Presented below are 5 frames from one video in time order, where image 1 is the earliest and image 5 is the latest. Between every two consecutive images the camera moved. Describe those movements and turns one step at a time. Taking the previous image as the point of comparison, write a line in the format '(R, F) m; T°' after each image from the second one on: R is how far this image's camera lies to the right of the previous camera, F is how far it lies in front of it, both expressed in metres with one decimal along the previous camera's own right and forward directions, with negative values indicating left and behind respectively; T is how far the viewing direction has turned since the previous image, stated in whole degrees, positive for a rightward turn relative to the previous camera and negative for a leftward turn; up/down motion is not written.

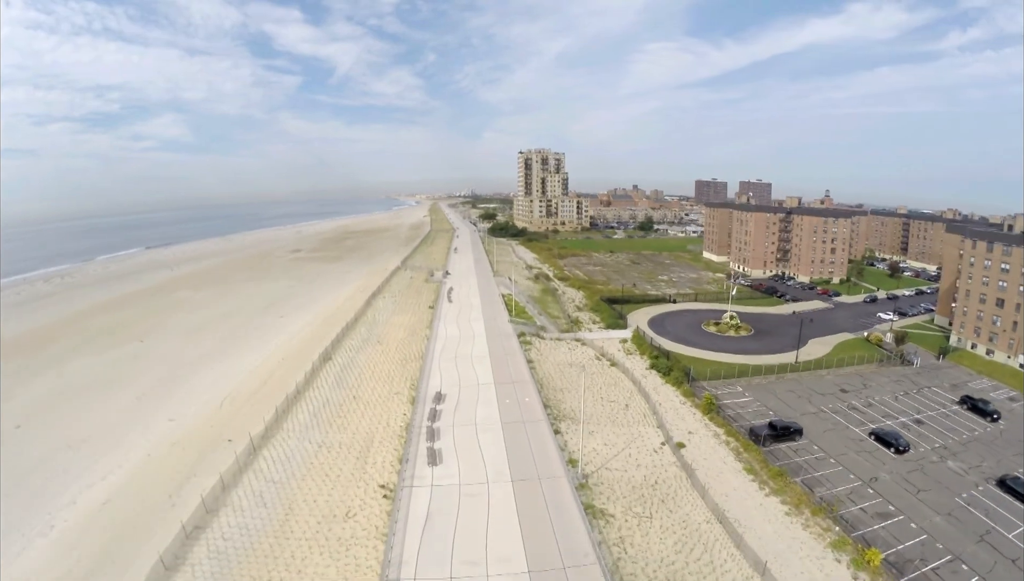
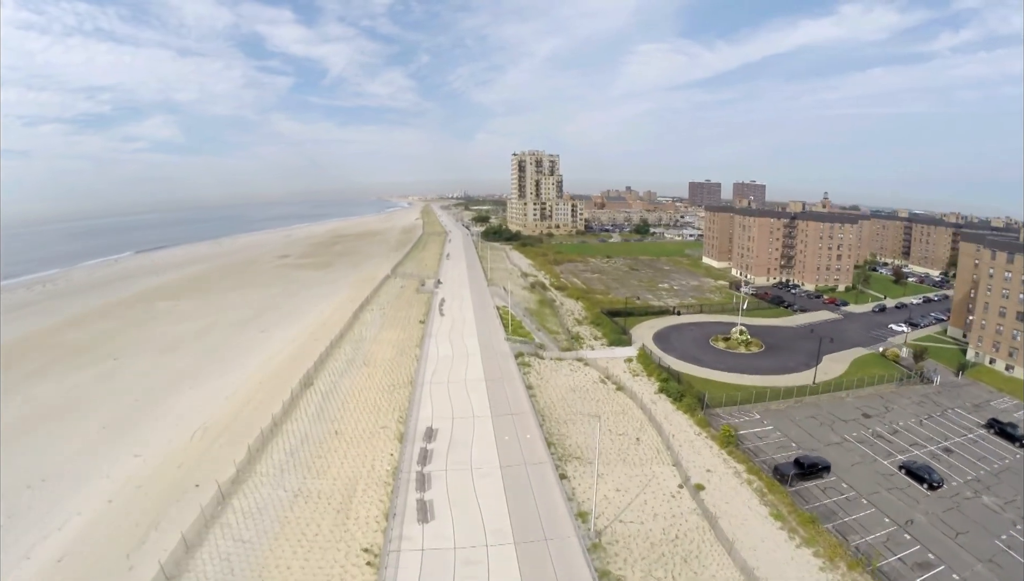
(-0.1, +2.3) m; +1°
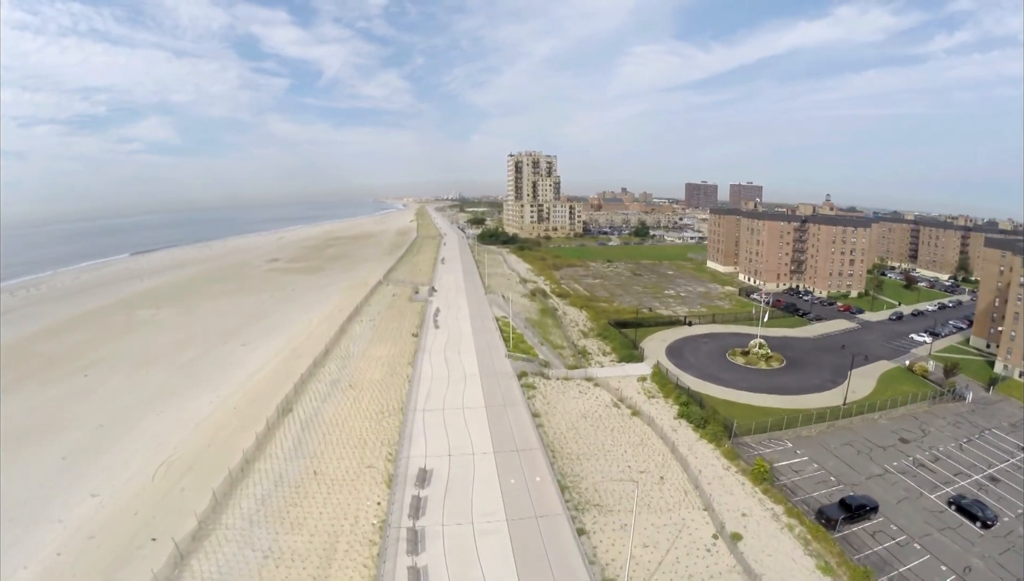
(-0.4, +2.6) m; +1°
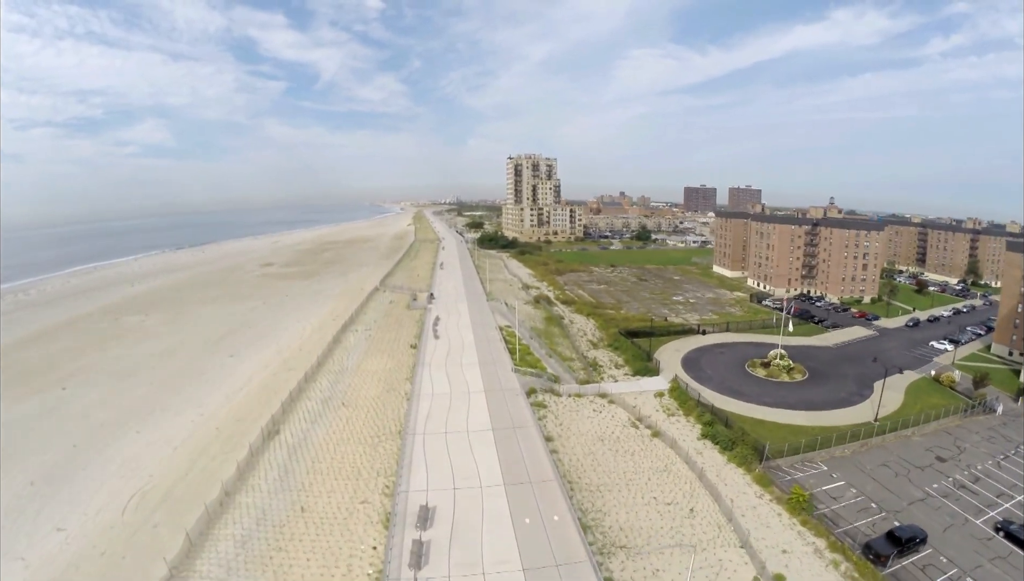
(-0.5, +1.8) m; 0°
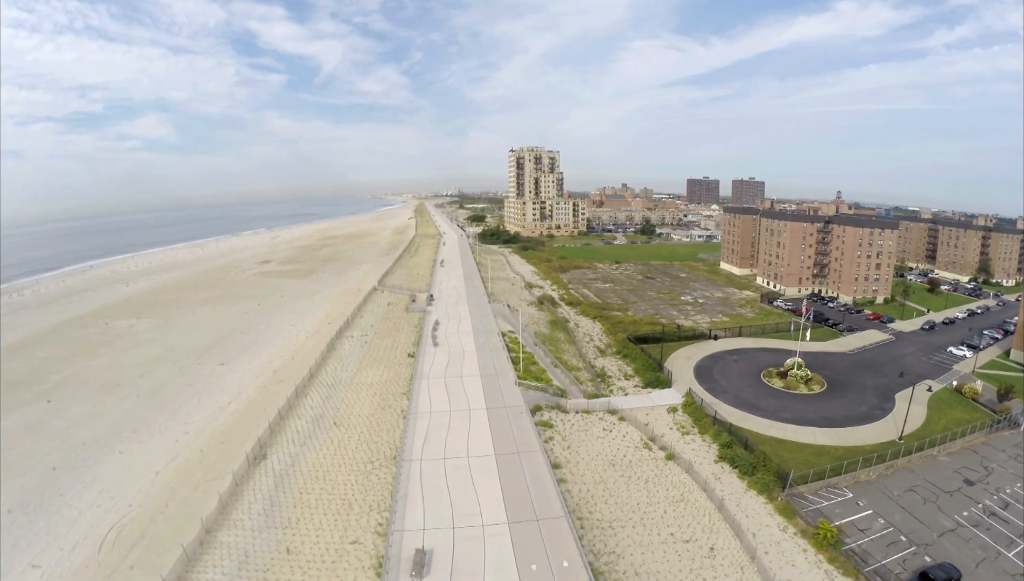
(-0.1, +1.4) m; 0°
